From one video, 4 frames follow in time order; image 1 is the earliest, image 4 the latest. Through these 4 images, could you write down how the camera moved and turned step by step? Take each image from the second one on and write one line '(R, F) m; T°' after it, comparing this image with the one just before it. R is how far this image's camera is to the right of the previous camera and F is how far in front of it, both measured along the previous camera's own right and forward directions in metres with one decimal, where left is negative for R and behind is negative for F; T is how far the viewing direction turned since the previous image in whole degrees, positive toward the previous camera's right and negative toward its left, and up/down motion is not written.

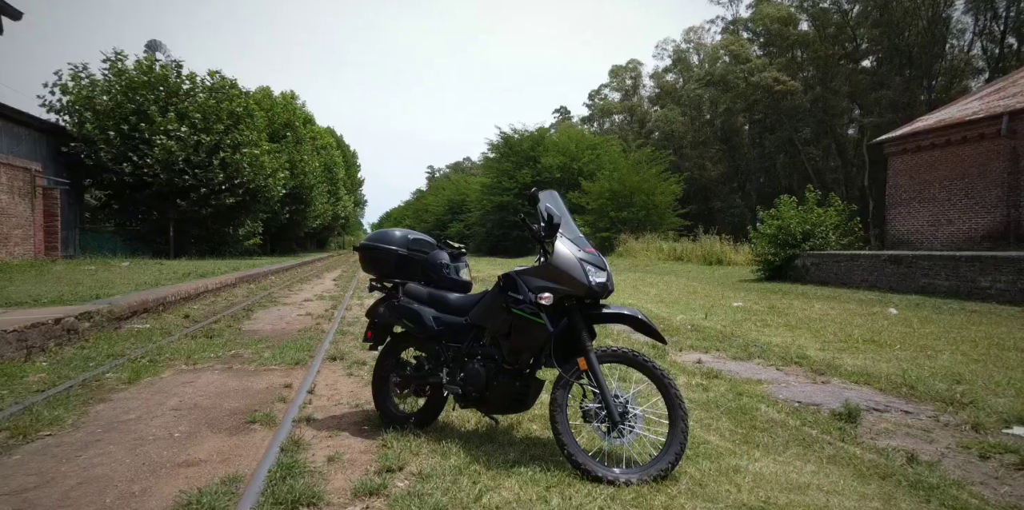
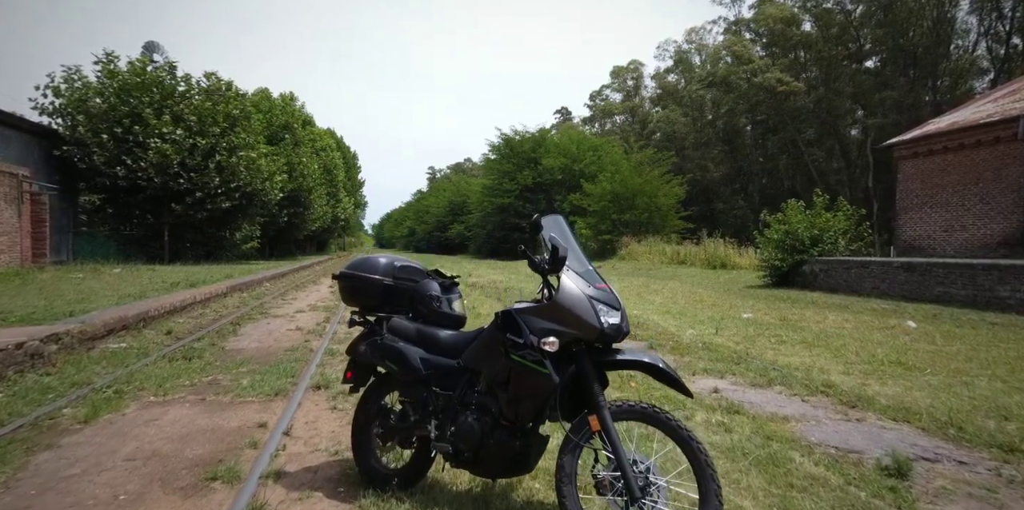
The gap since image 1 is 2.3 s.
(0.0, +0.4) m; 0°
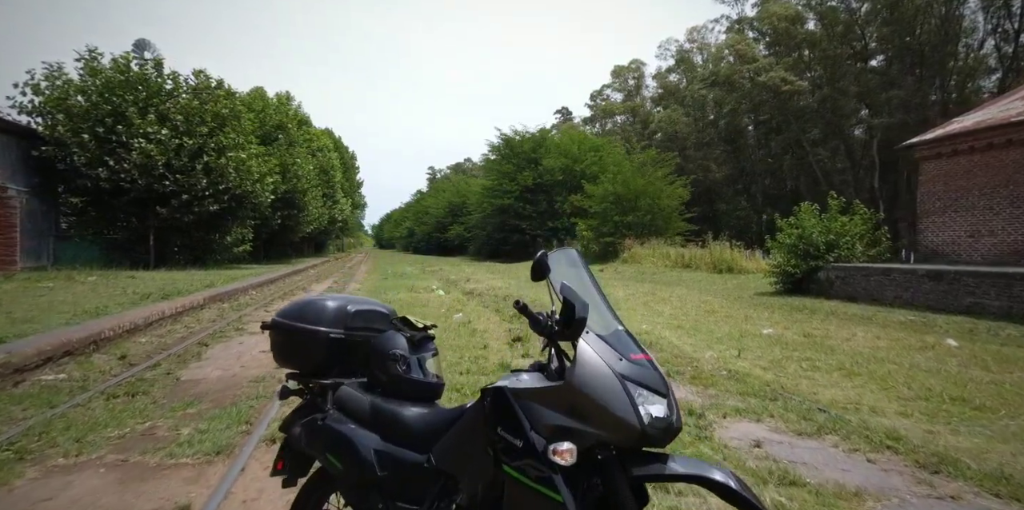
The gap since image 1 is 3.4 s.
(0.0, +0.8) m; 0°
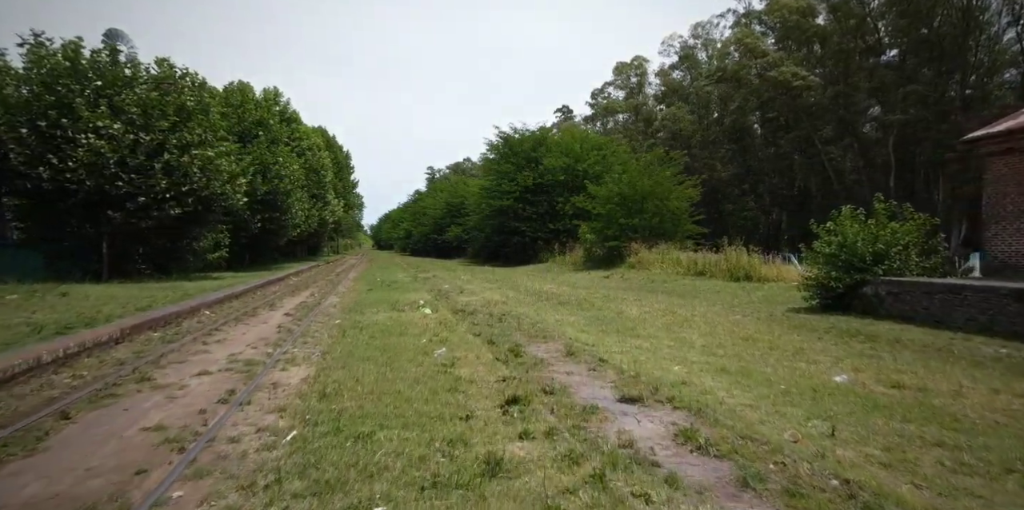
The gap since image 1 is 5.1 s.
(+0.1, +2.2) m; 0°
